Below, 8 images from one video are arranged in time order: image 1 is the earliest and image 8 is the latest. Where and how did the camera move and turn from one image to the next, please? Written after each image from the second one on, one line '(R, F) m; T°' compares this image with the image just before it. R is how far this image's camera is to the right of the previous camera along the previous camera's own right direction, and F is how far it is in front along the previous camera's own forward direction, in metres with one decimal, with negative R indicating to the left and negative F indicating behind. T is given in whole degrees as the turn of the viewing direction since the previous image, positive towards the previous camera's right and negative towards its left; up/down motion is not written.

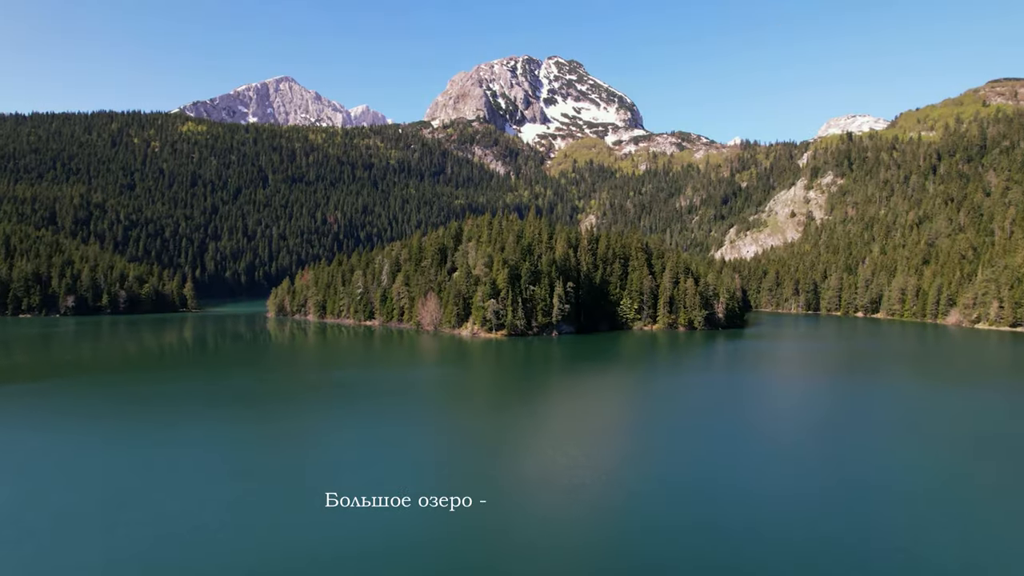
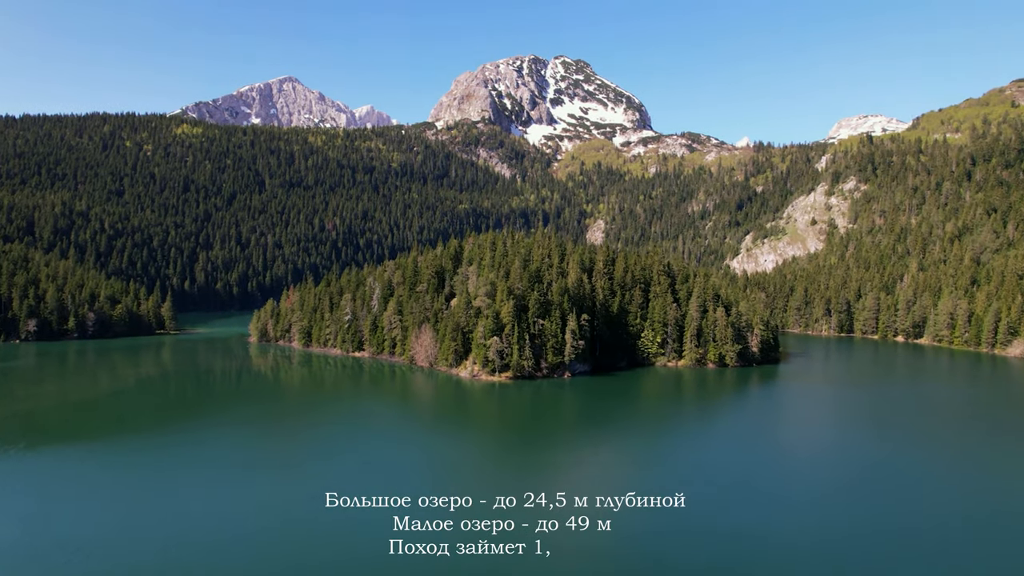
(0.0, +14.7) m; 0°
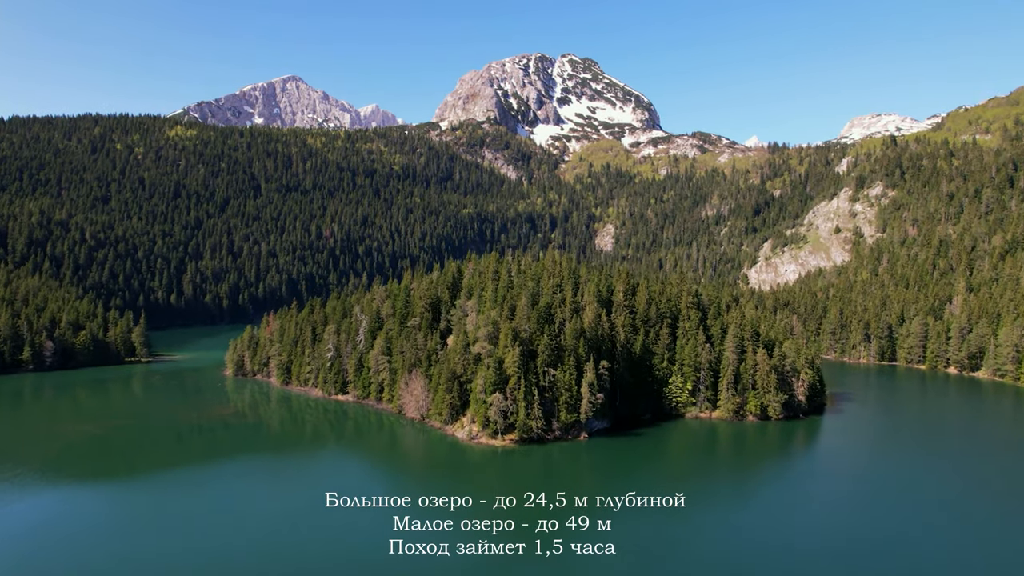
(0.0, +15.7) m; -1°
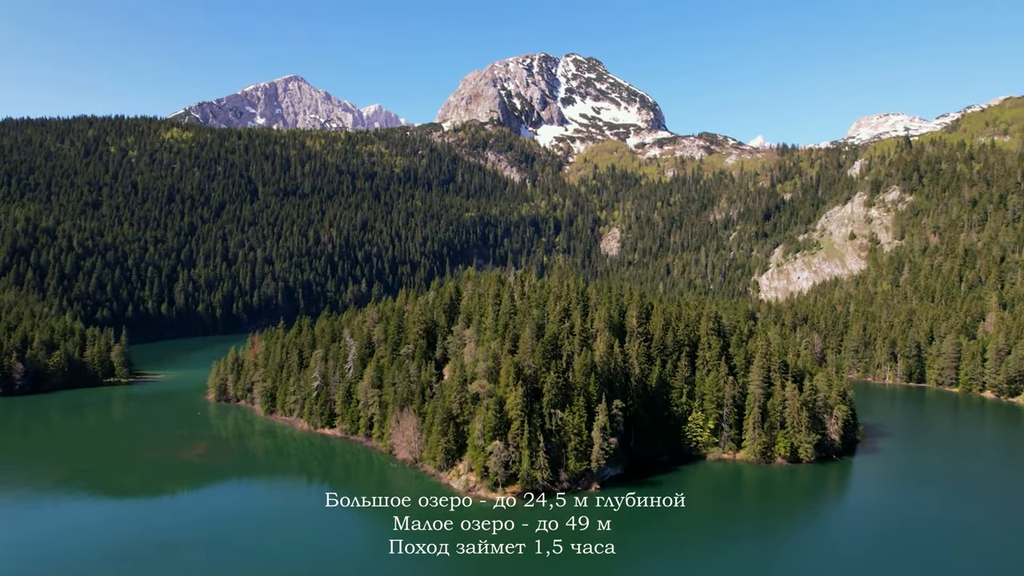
(+0.1, +9.1) m; 0°
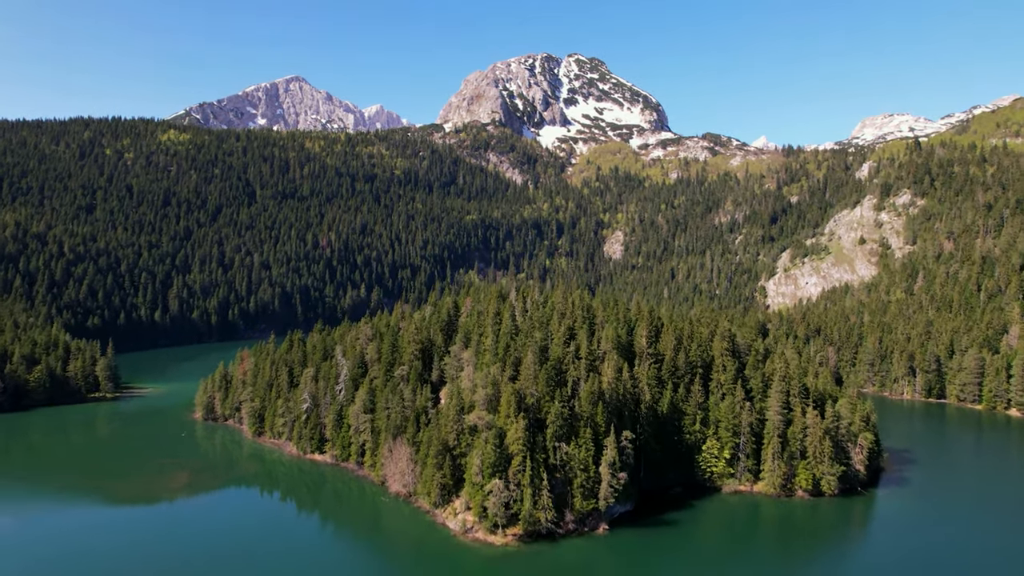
(+0.1, +5.8) m; 0°
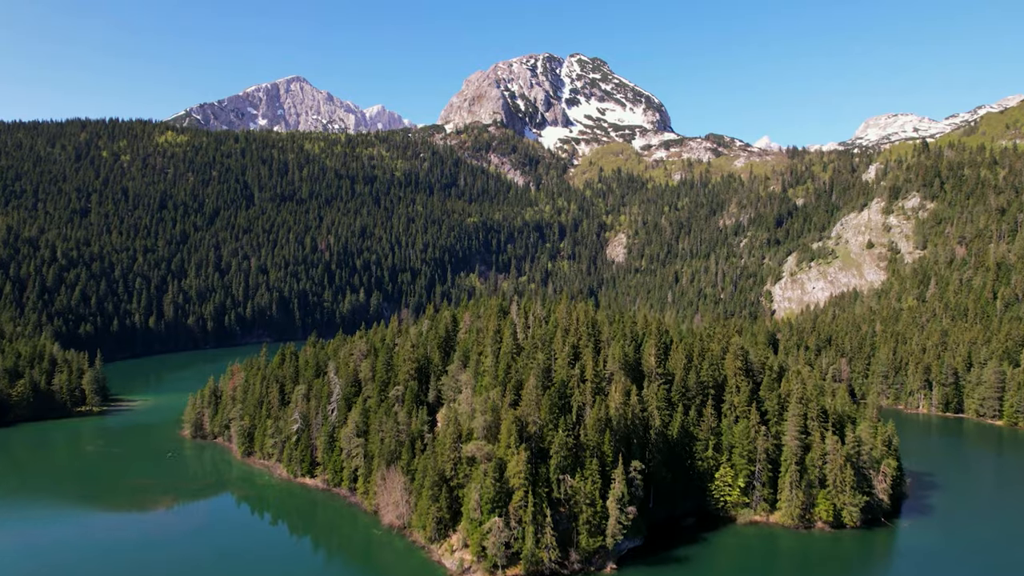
(+0.1, +4.7) m; 0°
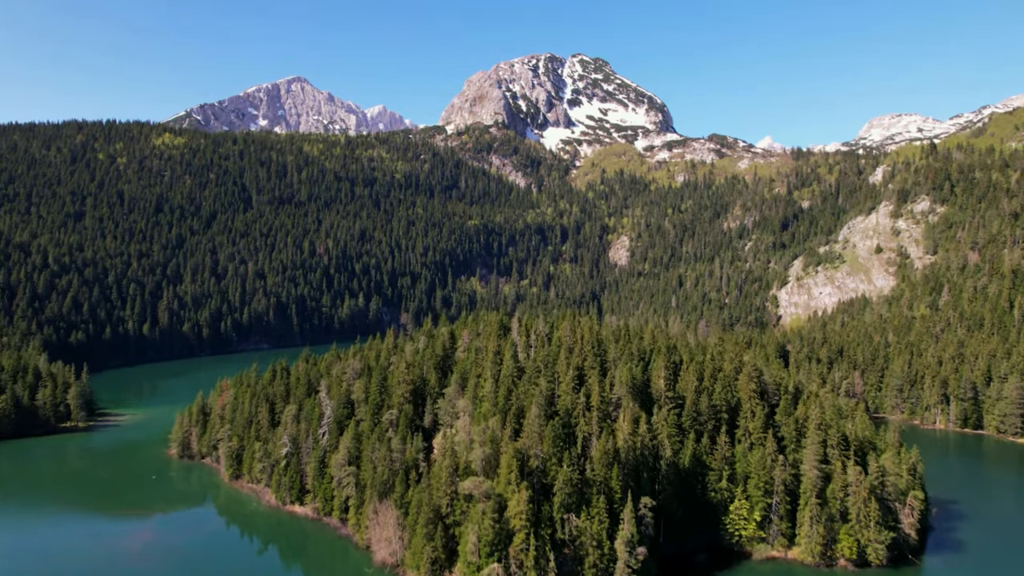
(+0.1, +4.7) m; 0°
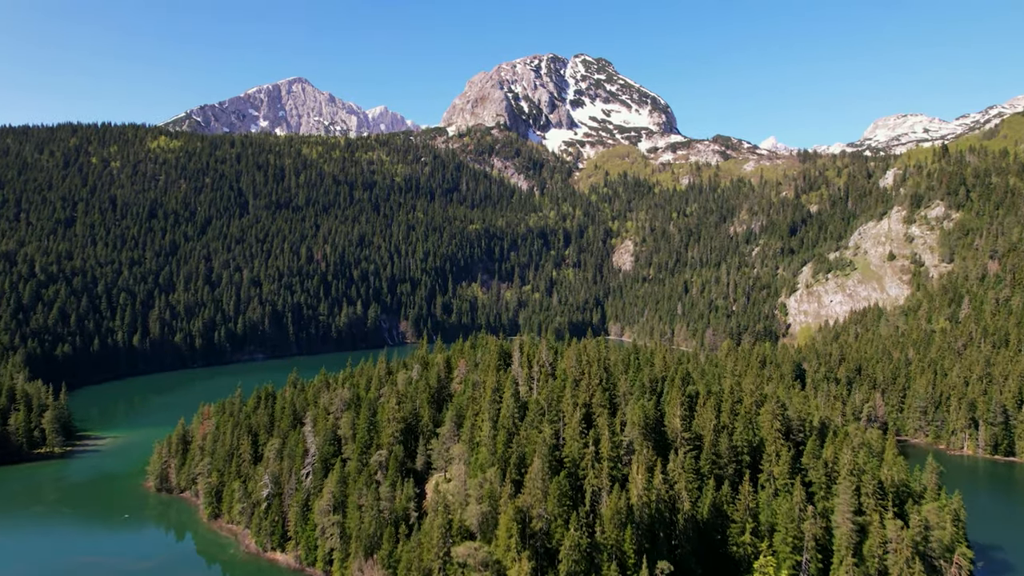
(+0.2, +7.1) m; 0°
